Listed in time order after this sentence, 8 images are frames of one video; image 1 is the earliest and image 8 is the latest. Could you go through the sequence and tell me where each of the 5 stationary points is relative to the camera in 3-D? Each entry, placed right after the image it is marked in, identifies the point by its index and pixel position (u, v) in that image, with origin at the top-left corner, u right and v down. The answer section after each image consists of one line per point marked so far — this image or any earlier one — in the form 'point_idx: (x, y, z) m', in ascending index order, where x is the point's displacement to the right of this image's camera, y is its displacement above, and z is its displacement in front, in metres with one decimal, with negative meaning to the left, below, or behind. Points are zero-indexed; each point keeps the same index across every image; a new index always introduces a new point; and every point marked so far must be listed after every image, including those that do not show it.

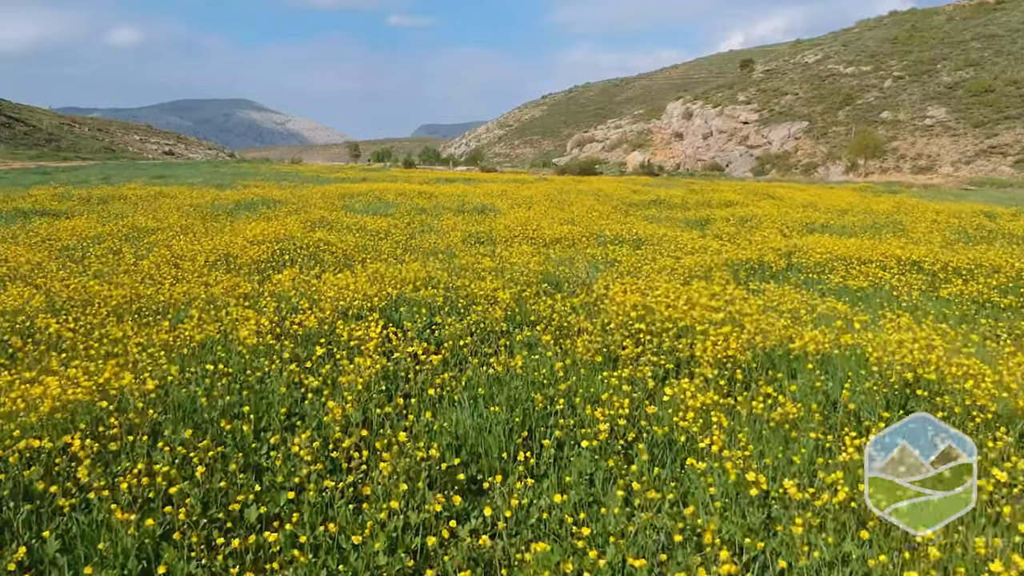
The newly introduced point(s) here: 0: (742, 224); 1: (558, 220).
0: (+5.6, +1.5, +19.0) m
1: (+1.0, +1.6, +17.9) m
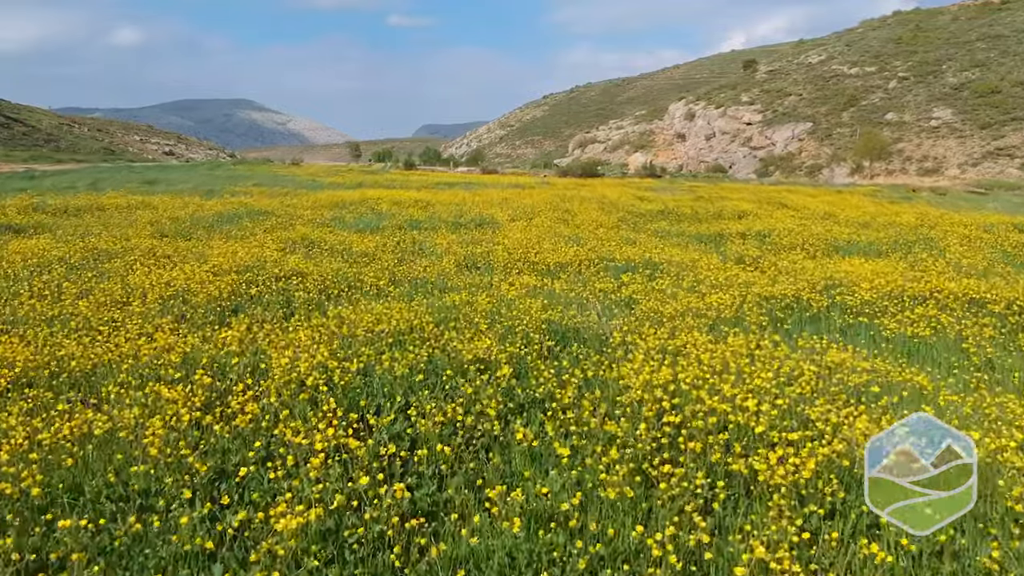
0: (+5.6, +1.0, +17.6) m
1: (+1.0, +1.1, +16.5) m
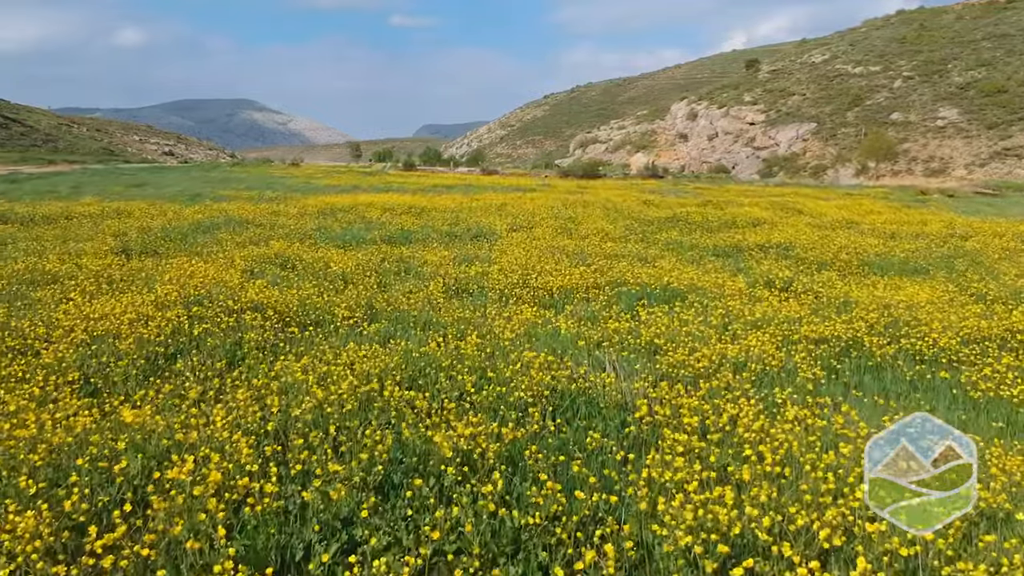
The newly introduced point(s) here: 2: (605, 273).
0: (+5.5, +0.6, +16.0) m
1: (+1.0, +0.7, +14.9) m
2: (+1.4, +0.2, +12.1) m
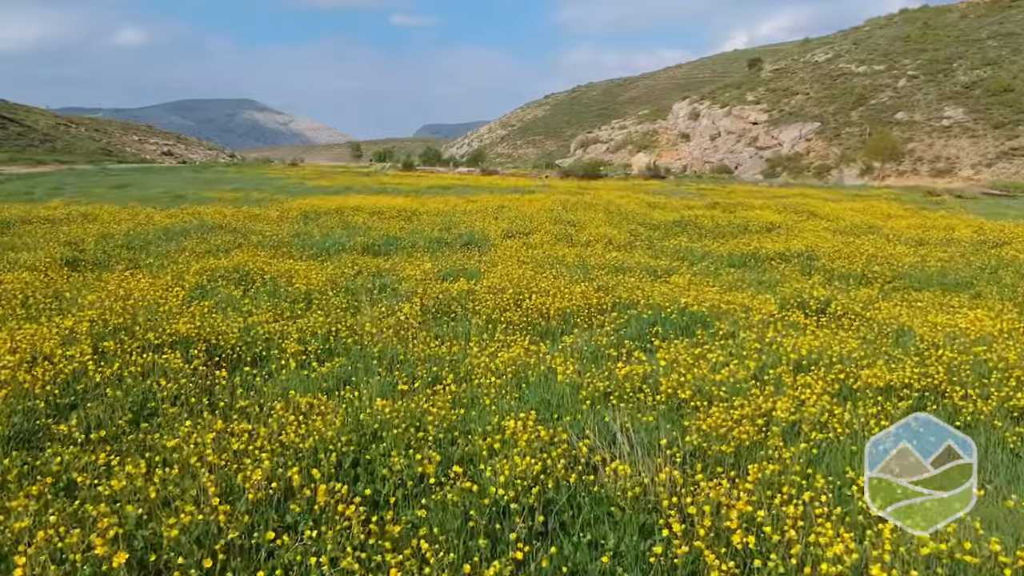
0: (+5.4, +0.3, +14.3) m
1: (+0.9, +0.4, +13.2) m
2: (+1.3, 0.0, +10.5) m
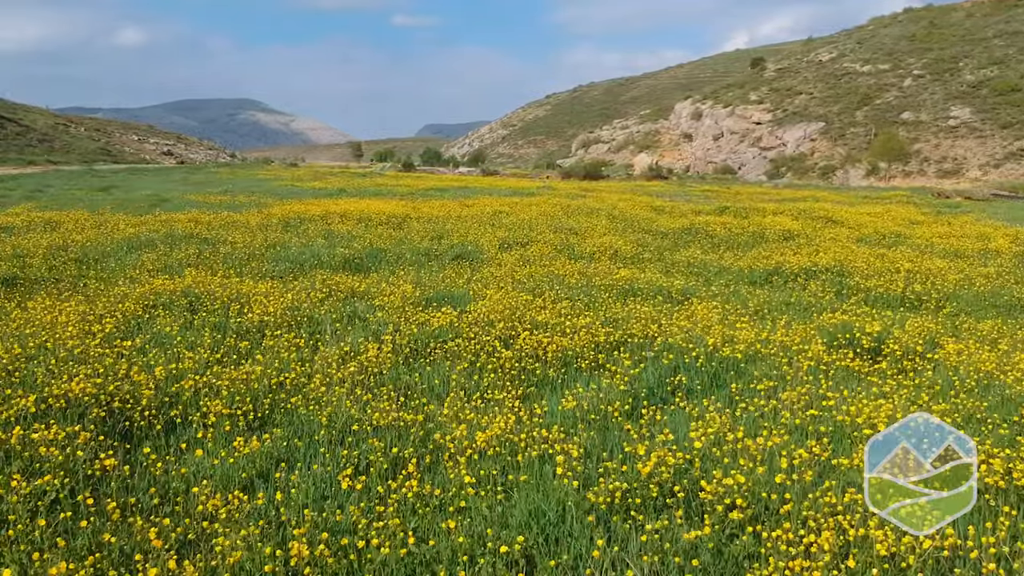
0: (+5.3, -0.1, +12.6) m
1: (+0.8, 0.0, +11.5) m
2: (+1.2, -0.4, +8.8) m
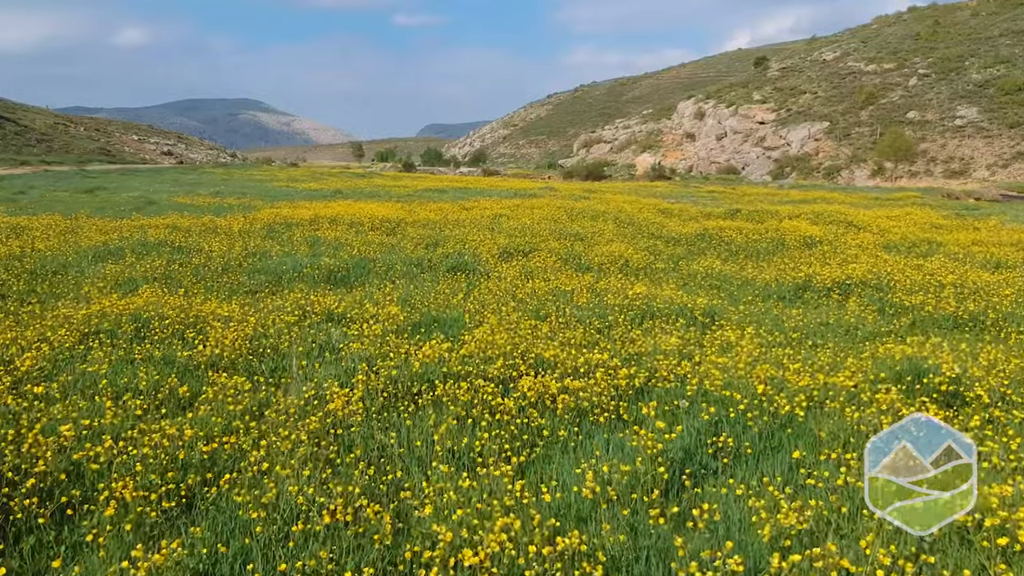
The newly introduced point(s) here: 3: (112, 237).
0: (+5.3, -0.3, +11.1) m
1: (+0.8, -0.3, +10.0) m
2: (+1.2, -0.7, +7.3) m
3: (-9.4, +1.2, +18.0) m
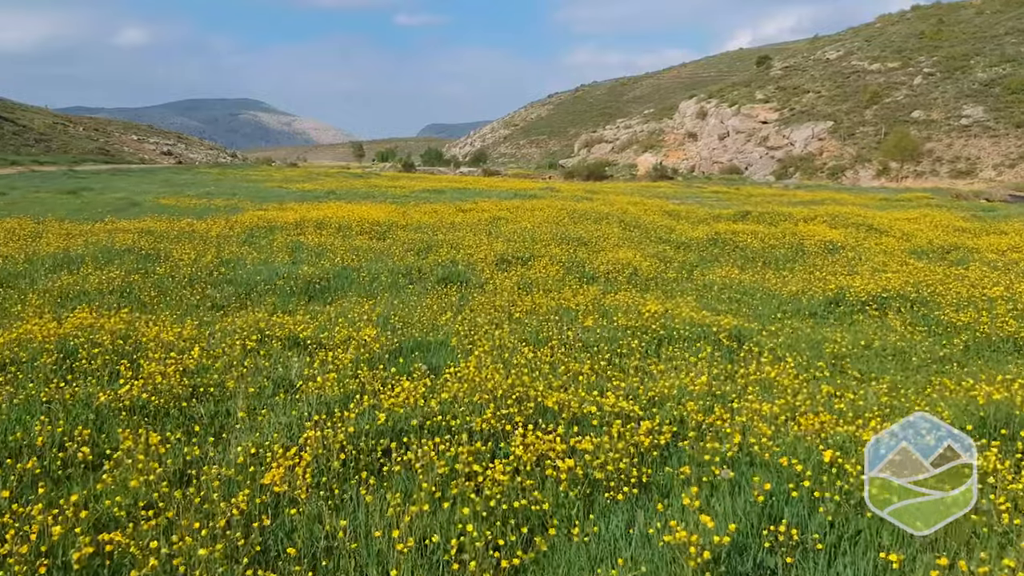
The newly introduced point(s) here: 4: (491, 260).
0: (+5.3, -0.6, +9.7) m
1: (+0.7, -0.5, +8.6) m
2: (+1.2, -0.9, +5.9) m
3: (-9.4, +1.0, +16.6) m
4: (-0.4, +0.5, +14.9) m
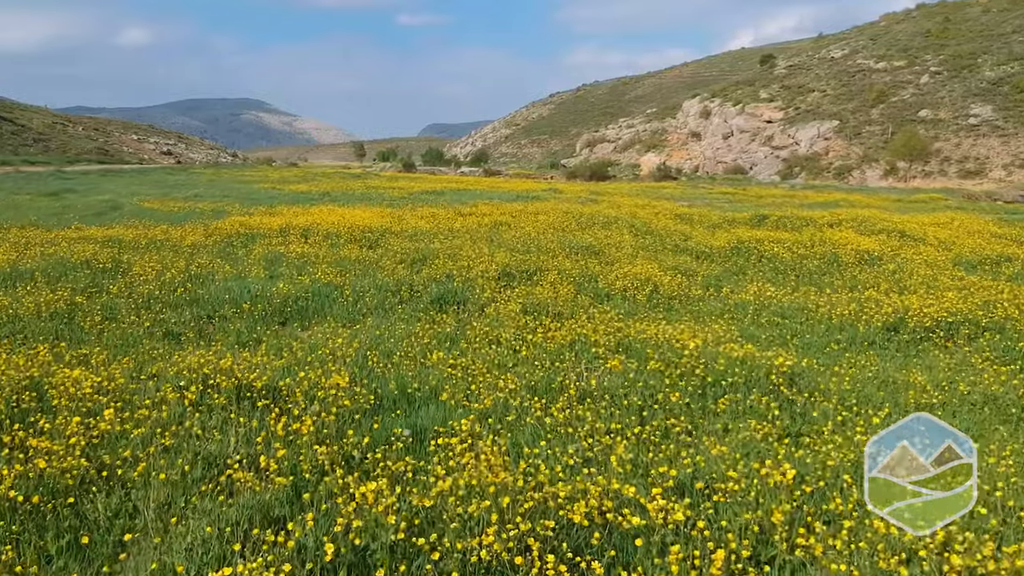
0: (+5.4, -0.9, +8.0) m
1: (+0.8, -0.8, +6.9) m
2: (+1.2, -1.2, +4.2) m
3: (-9.3, +0.7, +15.0) m
4: (-0.3, +0.2, +13.2) m
